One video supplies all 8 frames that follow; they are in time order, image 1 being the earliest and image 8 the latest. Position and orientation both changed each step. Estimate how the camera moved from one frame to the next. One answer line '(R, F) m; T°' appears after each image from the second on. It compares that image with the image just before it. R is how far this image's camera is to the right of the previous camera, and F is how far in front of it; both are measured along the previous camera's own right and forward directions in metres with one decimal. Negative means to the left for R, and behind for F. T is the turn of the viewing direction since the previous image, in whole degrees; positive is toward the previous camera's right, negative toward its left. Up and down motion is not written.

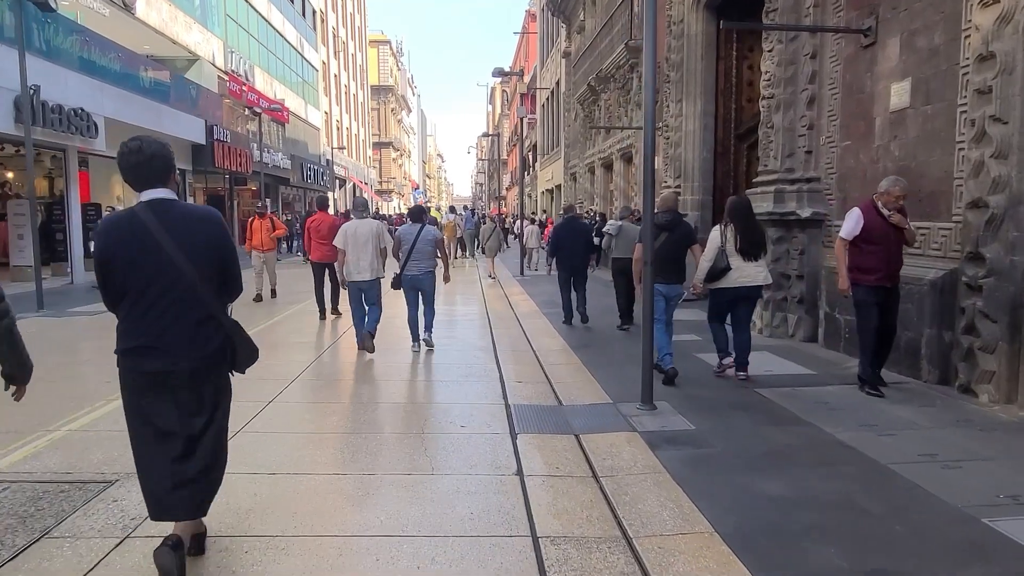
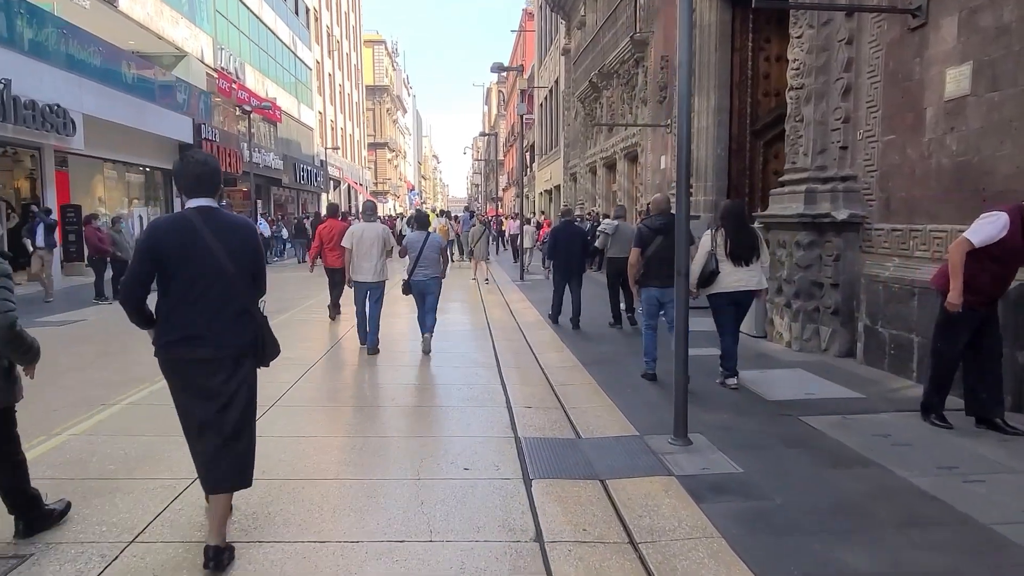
(-0.1, +0.8) m; 0°
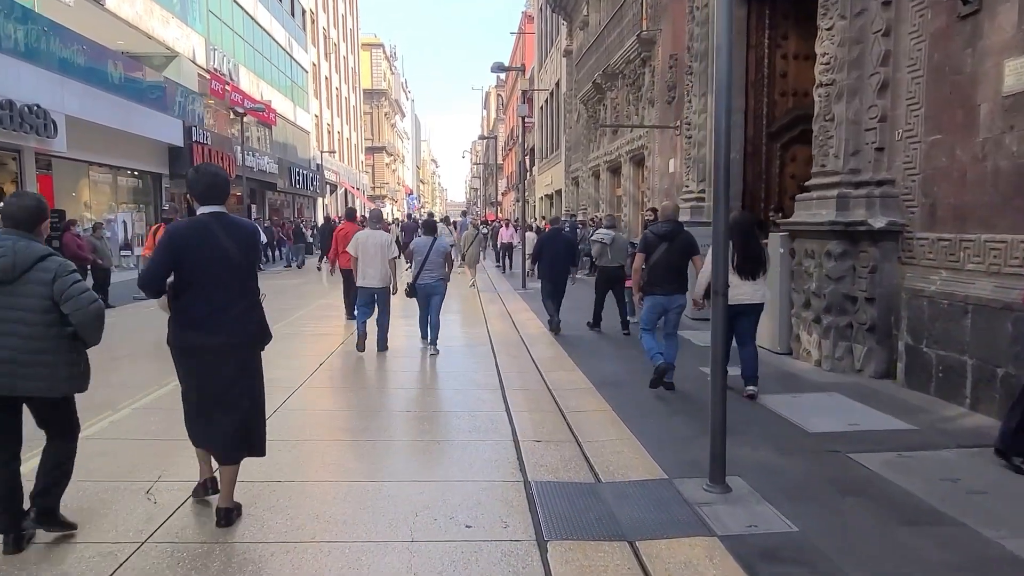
(-0.1, +0.7) m; 0°
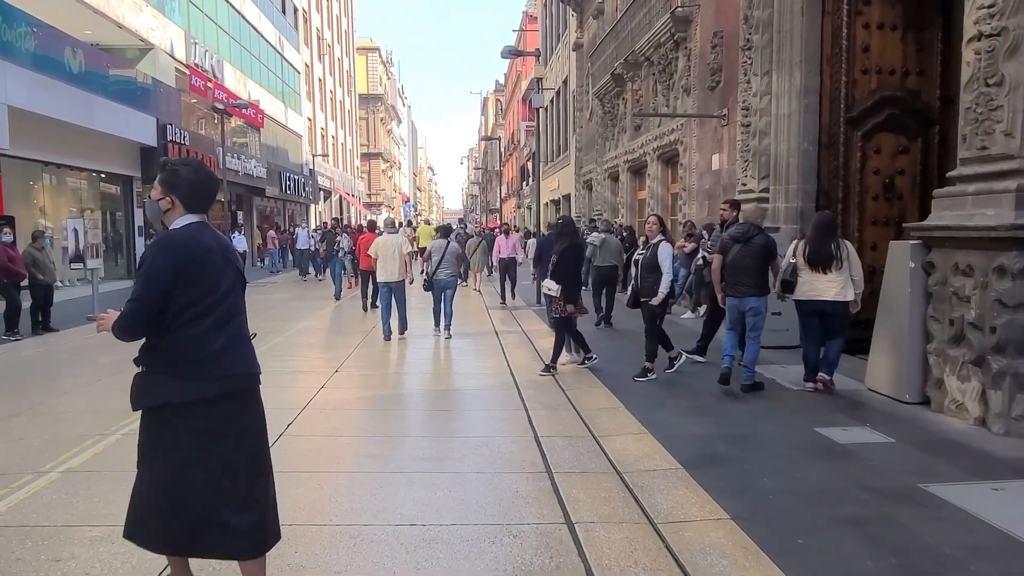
(-0.3, +2.1) m; 0°
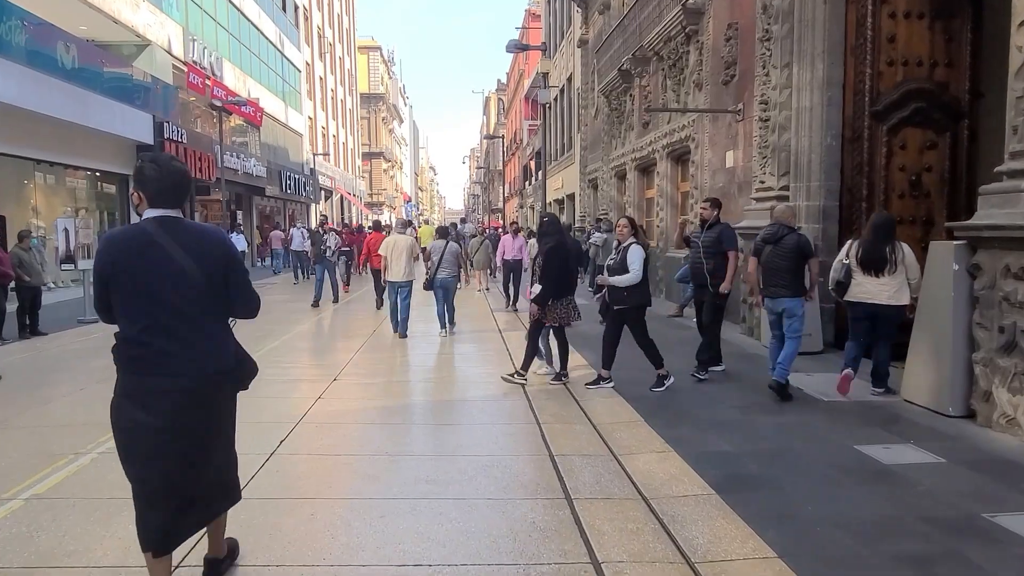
(-0.1, +0.4) m; 0°
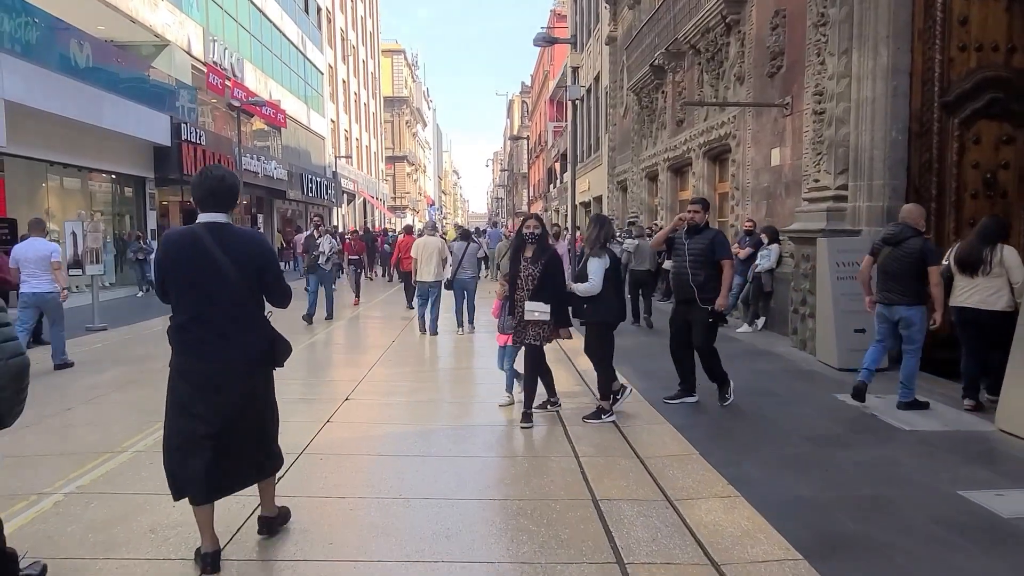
(-0.1, +0.7) m; -2°
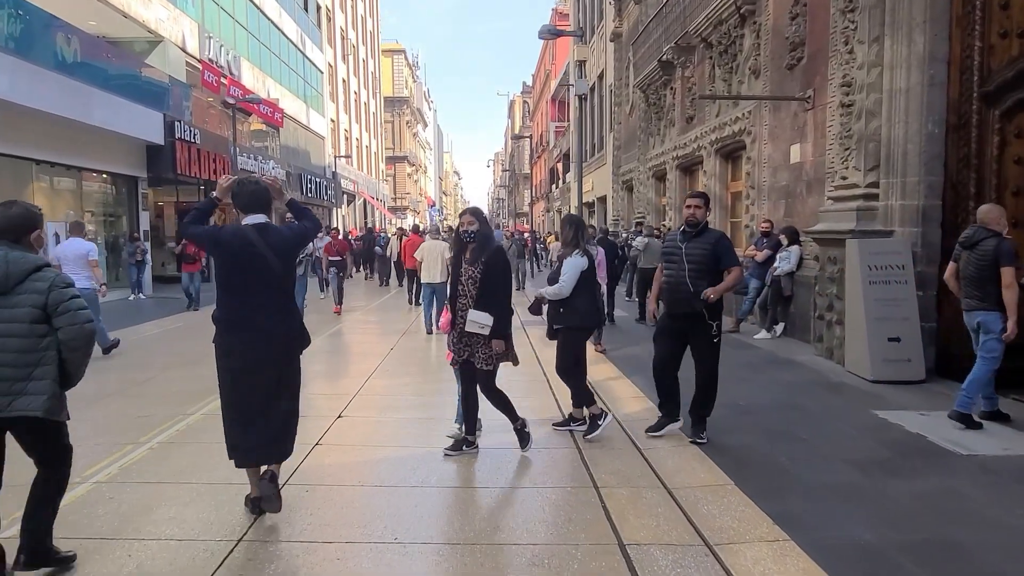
(-0.1, +0.6) m; 0°
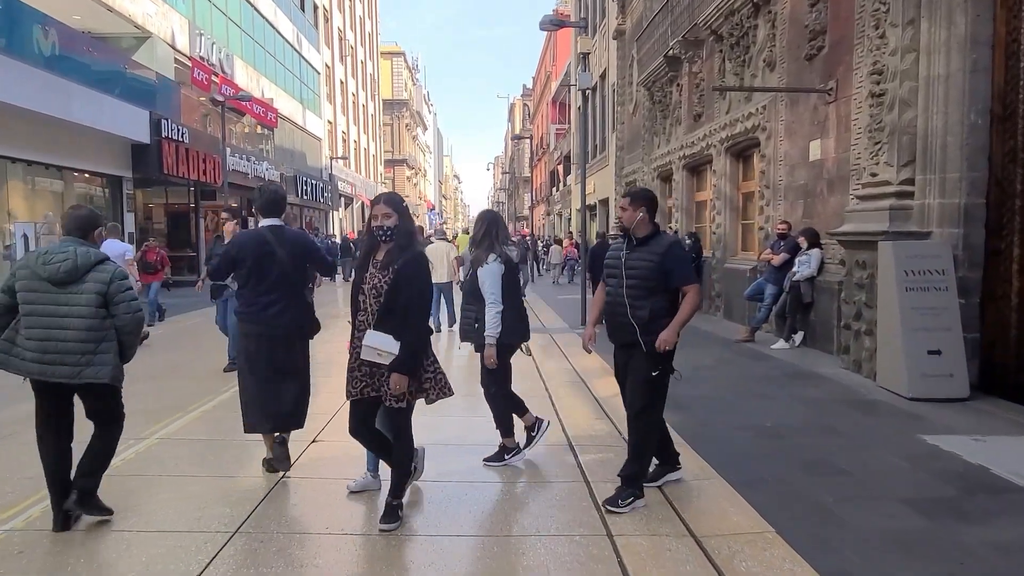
(0.0, +0.7) m; 0°
